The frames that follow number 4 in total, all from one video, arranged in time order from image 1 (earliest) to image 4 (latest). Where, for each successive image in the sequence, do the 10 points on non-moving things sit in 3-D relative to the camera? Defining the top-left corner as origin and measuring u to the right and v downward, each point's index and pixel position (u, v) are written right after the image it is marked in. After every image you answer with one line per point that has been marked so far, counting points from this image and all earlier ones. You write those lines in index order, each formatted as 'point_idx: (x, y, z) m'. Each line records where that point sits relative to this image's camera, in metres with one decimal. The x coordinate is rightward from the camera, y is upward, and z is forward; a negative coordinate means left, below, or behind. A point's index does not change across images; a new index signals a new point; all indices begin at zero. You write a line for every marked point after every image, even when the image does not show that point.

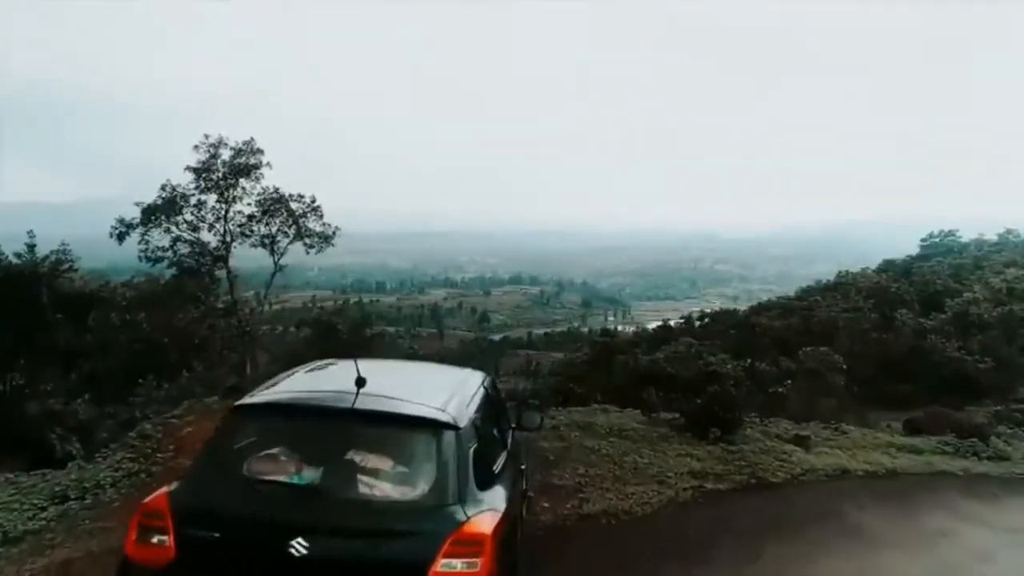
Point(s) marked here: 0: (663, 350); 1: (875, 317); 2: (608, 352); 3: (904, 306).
0: (+3.1, -1.3, +17.3) m
1: (+6.9, -0.6, +15.9) m
2: (+2.0, -1.3, +17.9) m
3: (+7.7, -0.4, +16.7) m
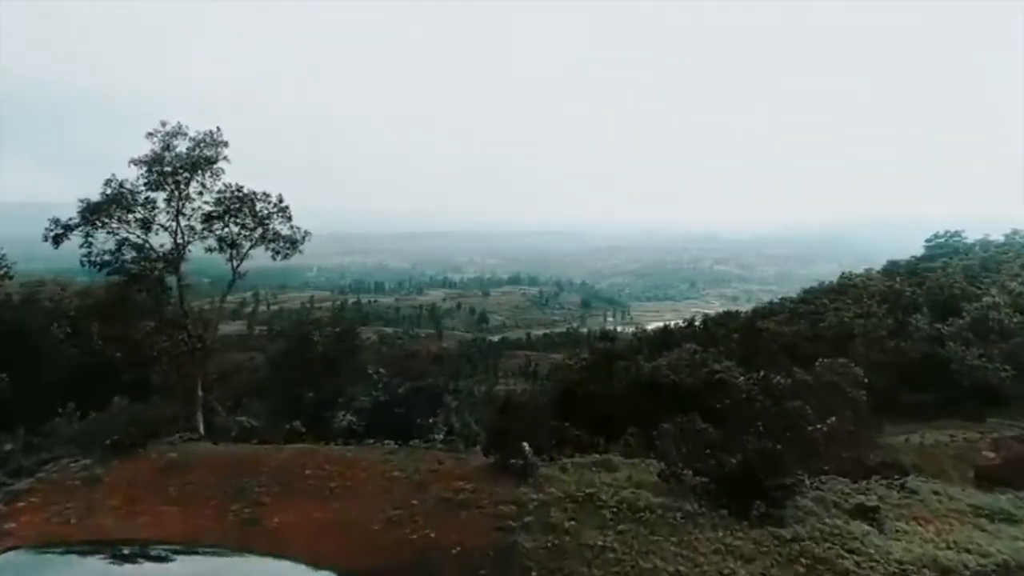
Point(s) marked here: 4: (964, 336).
0: (+3.0, -1.3, +16.6) m
1: (+6.8, -0.7, +15.1) m
2: (+1.9, -1.4, +17.2) m
3: (+7.6, -0.4, +15.9) m
4: (+7.4, -0.8, +14.0) m
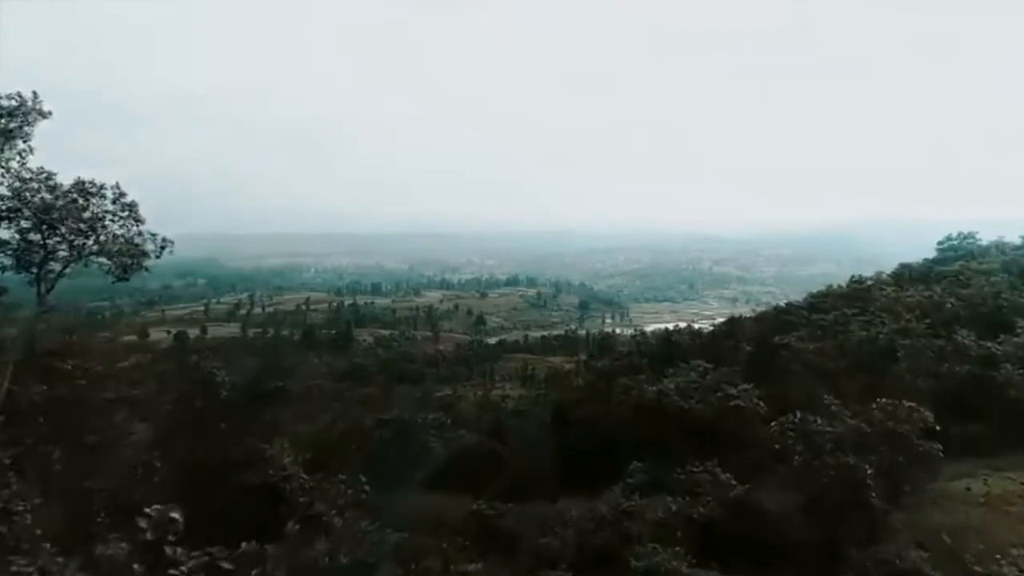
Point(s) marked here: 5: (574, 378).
0: (+2.8, -1.5, +14.7) m
1: (+6.5, -0.8, +13.2) m
2: (+1.7, -1.6, +15.3) m
3: (+7.4, -0.6, +14.0) m
4: (+7.2, -1.0, +12.1) m
5: (+1.2, -1.8, +16.4) m
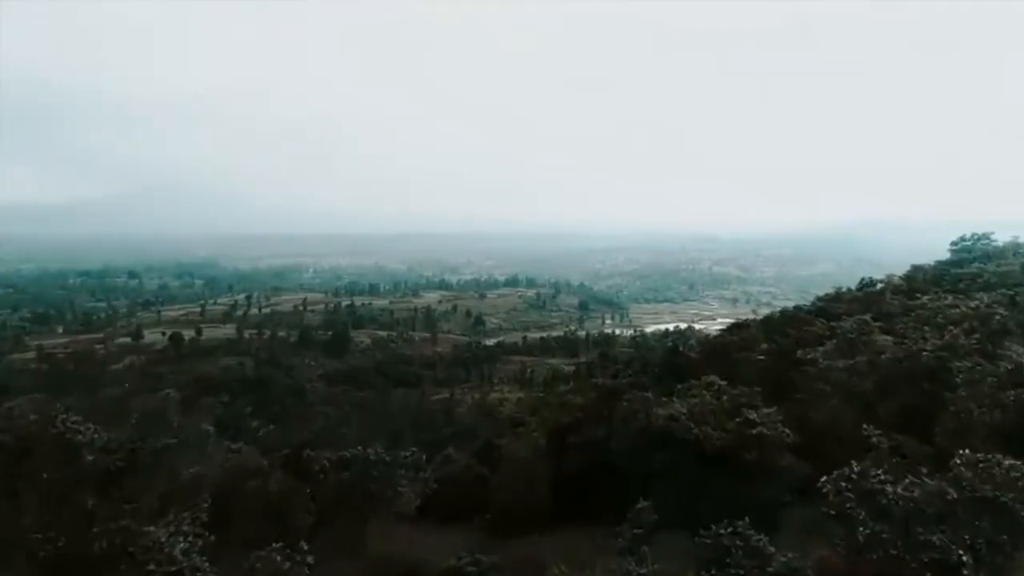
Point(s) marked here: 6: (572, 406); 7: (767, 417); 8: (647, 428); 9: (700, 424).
0: (+2.6, -1.6, +13.1) m
1: (+6.4, -1.0, +11.6) m
2: (+1.6, -1.7, +13.7) m
3: (+7.2, -0.7, +12.4) m
4: (+7.0, -1.1, +10.5) m
5: (+1.1, -1.9, +14.8) m
6: (+1.0, -2.0, +14.8) m
7: (+3.3, -1.7, +11.2) m
8: (+1.9, -2.0, +12.0) m
9: (+2.5, -1.8, +11.6) m
